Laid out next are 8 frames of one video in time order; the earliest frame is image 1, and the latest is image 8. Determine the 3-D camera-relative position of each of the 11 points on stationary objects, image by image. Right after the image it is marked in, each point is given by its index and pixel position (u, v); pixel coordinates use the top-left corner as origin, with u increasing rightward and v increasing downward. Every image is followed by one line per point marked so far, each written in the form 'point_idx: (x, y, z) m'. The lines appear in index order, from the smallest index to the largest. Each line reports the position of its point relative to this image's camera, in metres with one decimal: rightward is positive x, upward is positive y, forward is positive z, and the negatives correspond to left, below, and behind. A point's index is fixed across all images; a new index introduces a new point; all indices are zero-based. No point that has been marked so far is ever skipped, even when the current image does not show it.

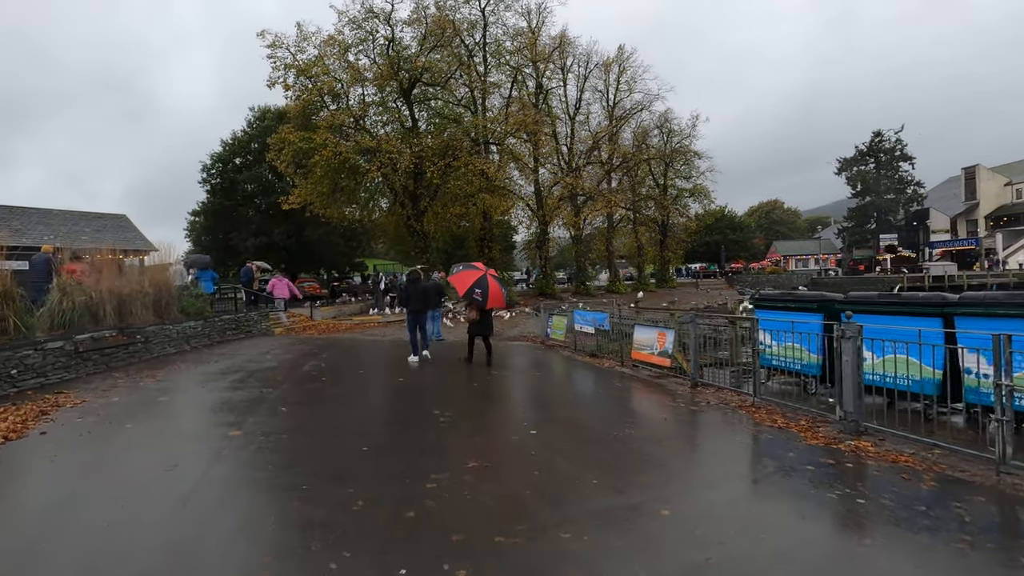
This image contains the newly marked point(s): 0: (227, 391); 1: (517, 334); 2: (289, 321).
0: (-4.4, -1.6, +8.2) m
1: (+0.2, -1.6, +18.3) m
2: (-7.9, -1.2, +18.8) m
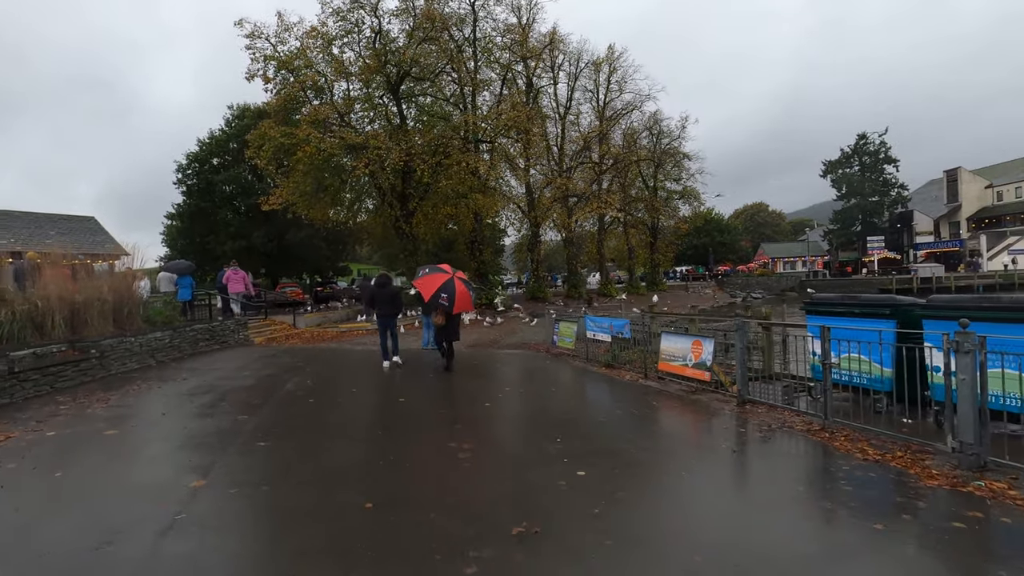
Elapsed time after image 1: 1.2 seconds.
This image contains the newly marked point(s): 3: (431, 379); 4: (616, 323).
0: (-4.1, -1.7, +6.8) m
1: (+0.2, -1.7, +17.1) m
2: (-7.9, -1.3, +17.3) m
3: (-1.6, -1.8, +10.6) m
4: (+2.3, -0.7, +11.6) m
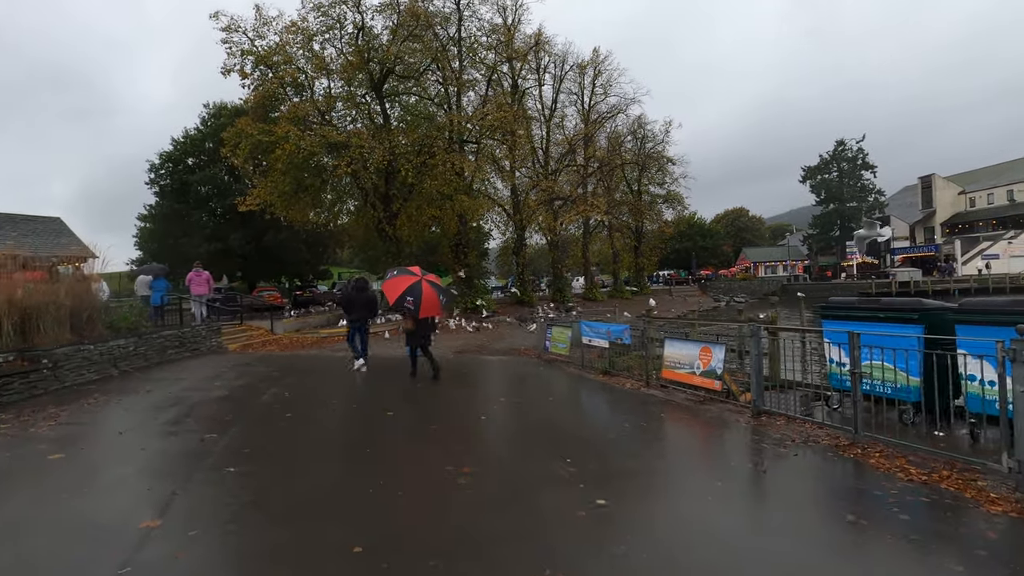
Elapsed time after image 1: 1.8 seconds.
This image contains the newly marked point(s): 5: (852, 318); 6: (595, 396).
0: (-4.1, -1.7, +6.1) m
1: (-0.1, -1.9, +16.5) m
2: (-8.2, -1.5, +16.4) m
3: (-1.7, -1.9, +10.0) m
4: (+2.1, -0.8, +11.0) m
5: (+4.6, -0.4, +7.2) m
6: (+1.6, -2.0, +9.8) m
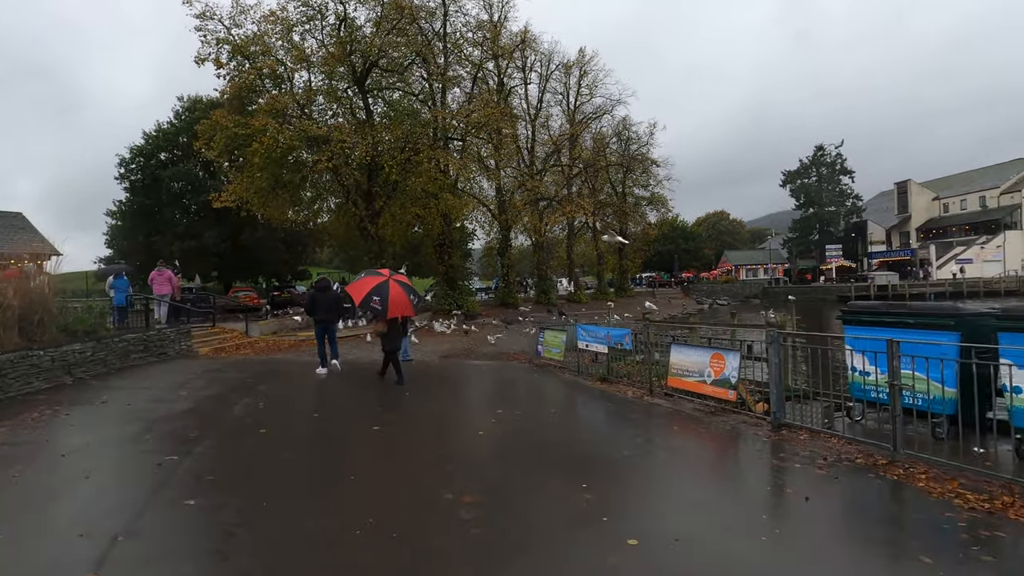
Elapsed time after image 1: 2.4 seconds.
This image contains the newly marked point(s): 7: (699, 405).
0: (-4.0, -1.7, +5.3) m
1: (-0.5, -1.9, +15.8) m
2: (-8.5, -1.5, +15.5) m
3: (-1.8, -1.9, +9.3) m
4: (+2.0, -0.9, +10.4) m
5: (+4.6, -0.5, +6.7) m
6: (+1.5, -2.0, +9.2) m
7: (+2.8, -1.8, +8.1) m
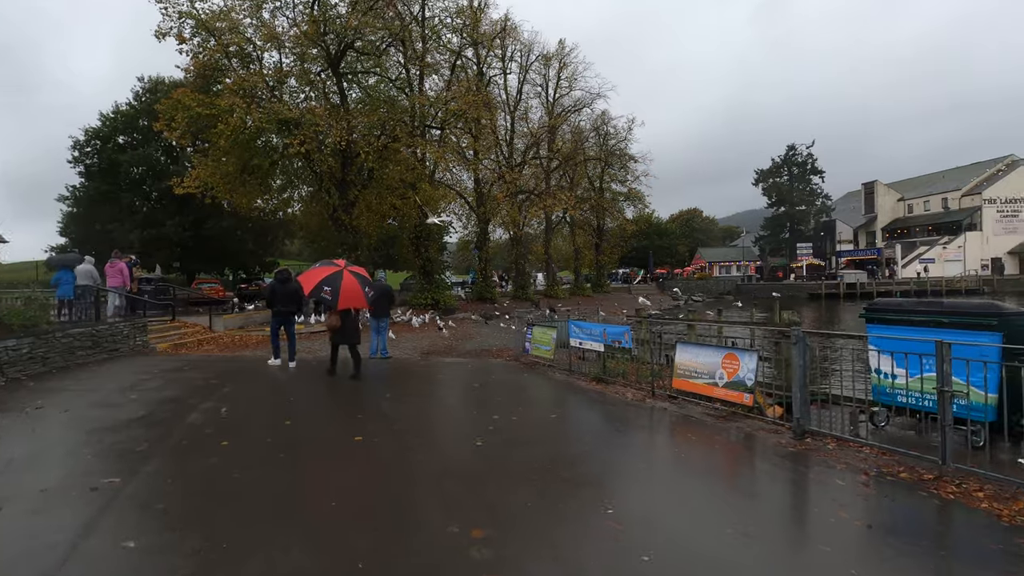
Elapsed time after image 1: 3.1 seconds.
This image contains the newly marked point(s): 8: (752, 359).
0: (-4.0, -1.6, +4.4) m
1: (-0.9, -1.7, +15.1) m
2: (-9.0, -1.2, +14.3) m
3: (-1.9, -1.7, +8.5) m
4: (+1.8, -0.8, +9.8) m
5: (+4.6, -0.4, +6.2) m
6: (+1.3, -1.9, +8.5) m
7: (+2.7, -1.7, +7.5) m
8: (+3.0, -0.9, +6.7) m
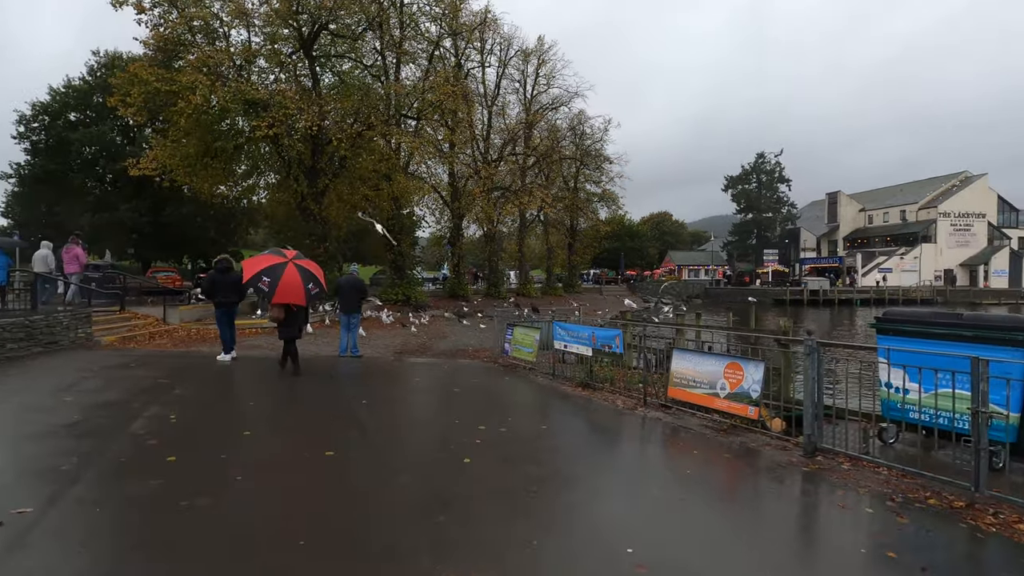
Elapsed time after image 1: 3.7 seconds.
0: (-4.0, -1.5, +3.6) m
1: (-1.6, -1.6, +14.4) m
2: (-9.5, -0.9, +13.2) m
3: (-2.2, -1.7, +7.8) m
4: (+1.5, -0.8, +9.3) m
5: (+4.5, -0.5, +5.9) m
6: (+1.1, -1.9, +8.0) m
7: (+2.5, -1.7, +7.1) m
8: (+2.9, -1.0, +6.3) m
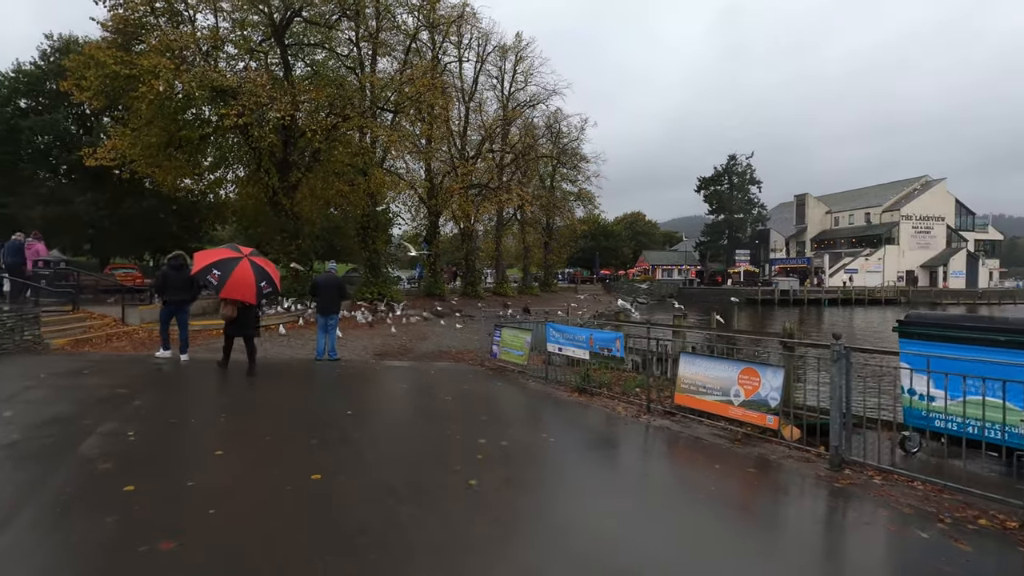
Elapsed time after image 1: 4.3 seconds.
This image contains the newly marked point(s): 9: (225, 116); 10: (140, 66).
0: (-3.8, -1.5, +2.8) m
1: (-2.0, -1.6, +13.8) m
2: (-9.8, -0.9, +12.2) m
3: (-2.2, -1.7, +7.1) m
4: (+1.4, -0.8, +8.9) m
5: (+4.6, -0.5, +5.6) m
6: (+1.0, -1.9, +7.5) m
7: (+2.5, -1.7, +6.7) m
8: (+2.9, -1.0, +5.9) m
9: (-10.5, +6.3, +19.7) m
10: (-13.0, +7.7, +18.7) m
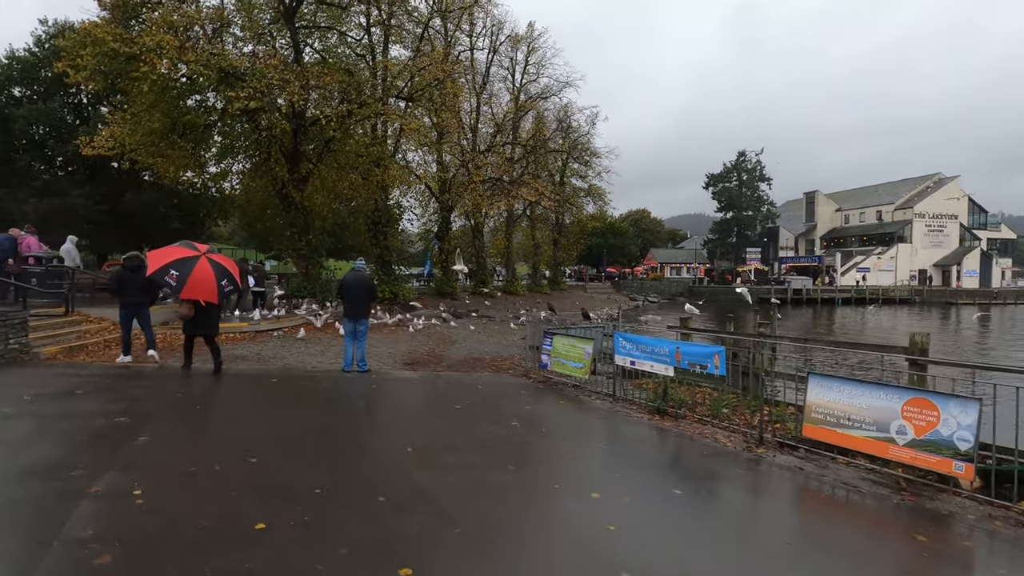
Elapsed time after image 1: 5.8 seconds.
0: (-2.8, -1.6, +1.5) m
1: (-1.0, -1.6, +12.5) m
2: (-8.9, -0.9, +10.9) m
3: (-1.2, -1.7, +5.8) m
4: (+2.3, -0.8, +7.6) m
5: (+5.5, -0.6, +4.3) m
6: (+2.0, -2.0, +6.3) m
7: (+3.5, -1.8, +5.4) m
8: (+3.9, -1.0, +4.6) m
9: (-9.6, +6.4, +18.4) m
10: (-12.0, +7.7, +17.3) m
